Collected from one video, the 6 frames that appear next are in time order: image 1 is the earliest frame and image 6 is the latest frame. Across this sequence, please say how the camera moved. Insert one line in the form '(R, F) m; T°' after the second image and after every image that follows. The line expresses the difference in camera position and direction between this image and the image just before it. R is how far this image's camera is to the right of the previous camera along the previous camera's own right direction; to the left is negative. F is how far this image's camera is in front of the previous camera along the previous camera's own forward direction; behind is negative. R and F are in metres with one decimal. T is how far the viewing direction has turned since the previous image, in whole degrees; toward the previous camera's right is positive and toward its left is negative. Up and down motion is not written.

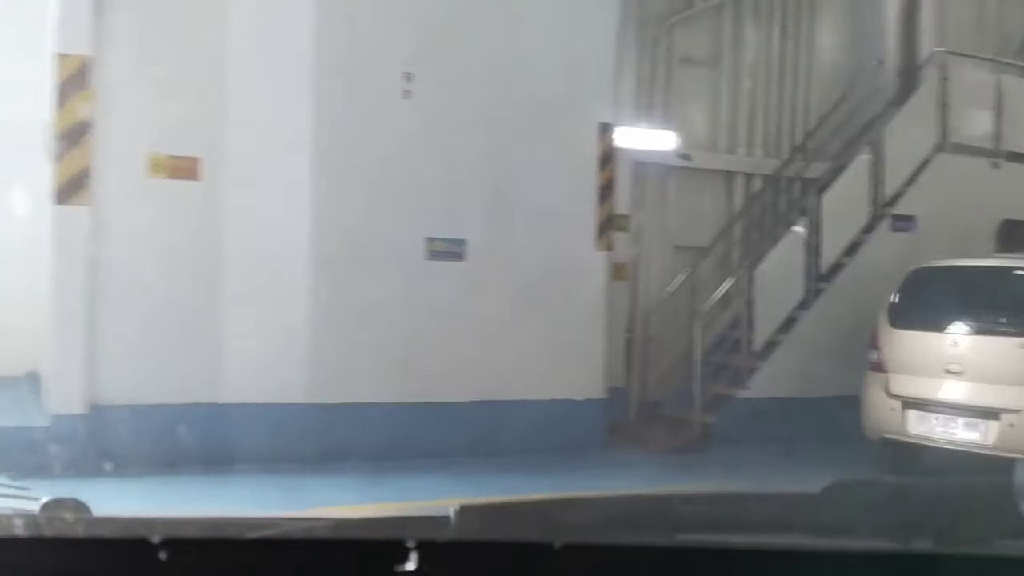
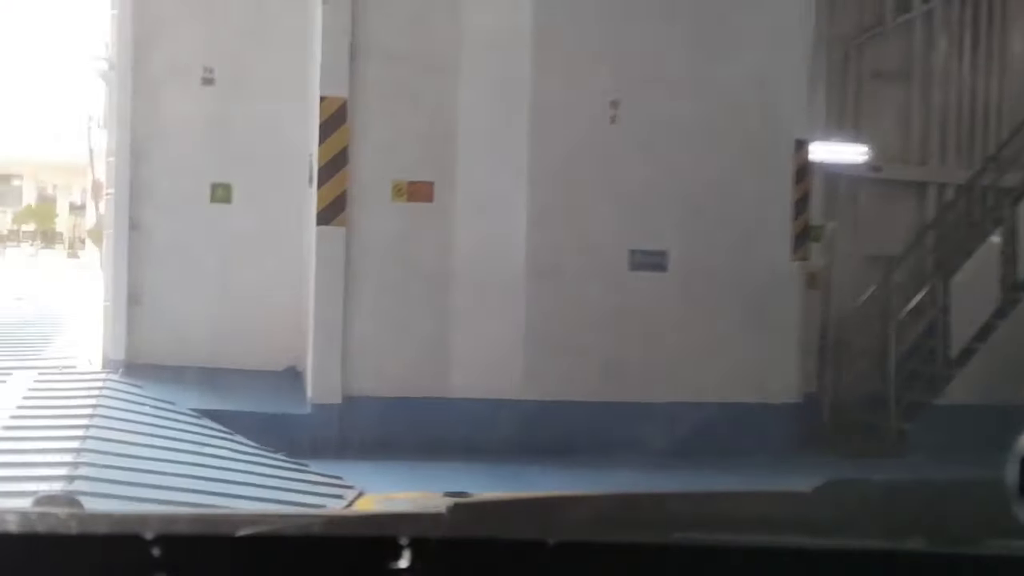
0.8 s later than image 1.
(-0.1, -0.5) m; -10°
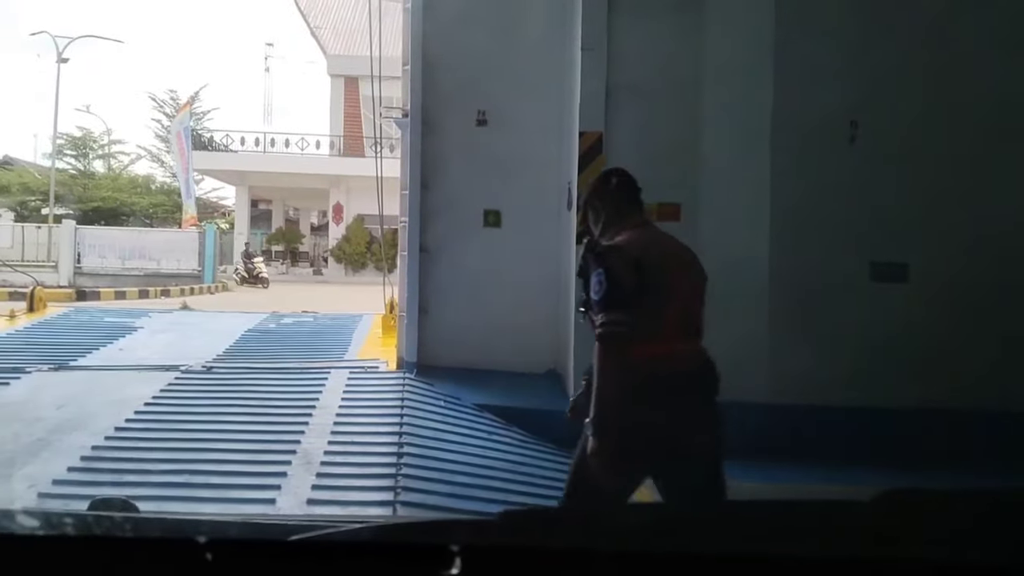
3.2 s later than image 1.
(-0.2, -0.6) m; -13°
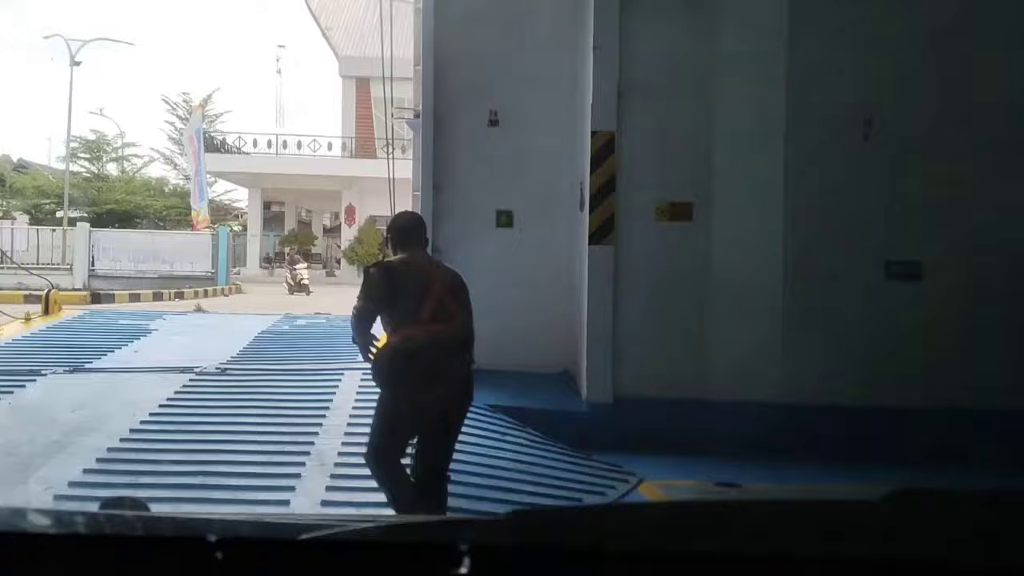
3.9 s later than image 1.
(0.0, 0.0) m; -1°
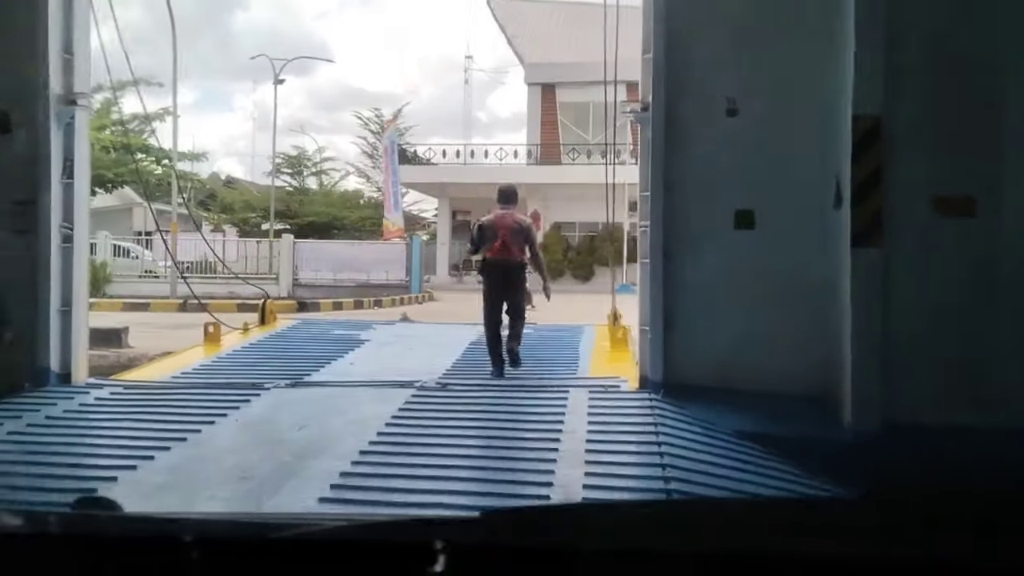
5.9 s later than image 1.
(-0.3, +0.4) m; -11°
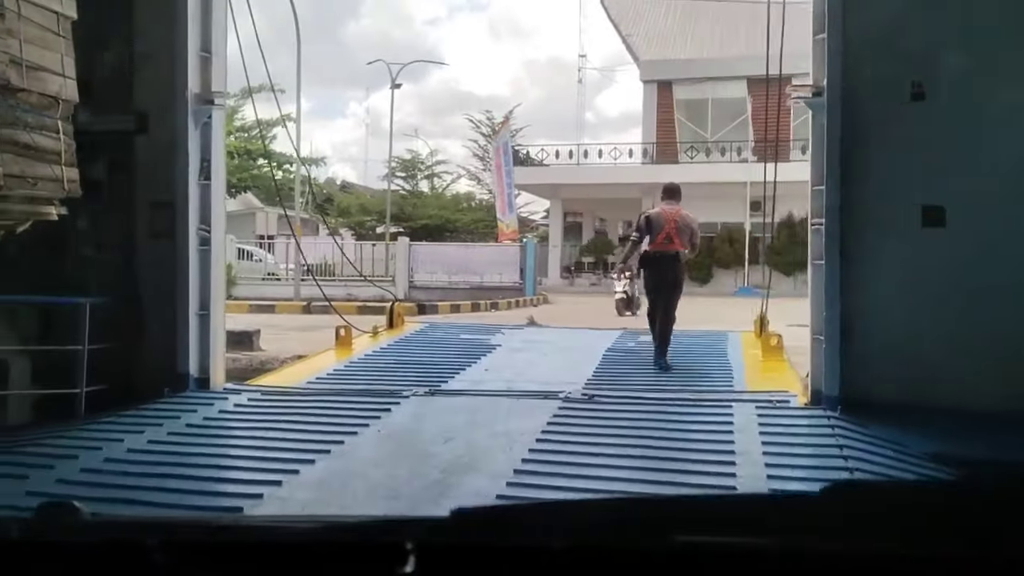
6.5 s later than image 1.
(-0.2, +0.3) m; -6°
